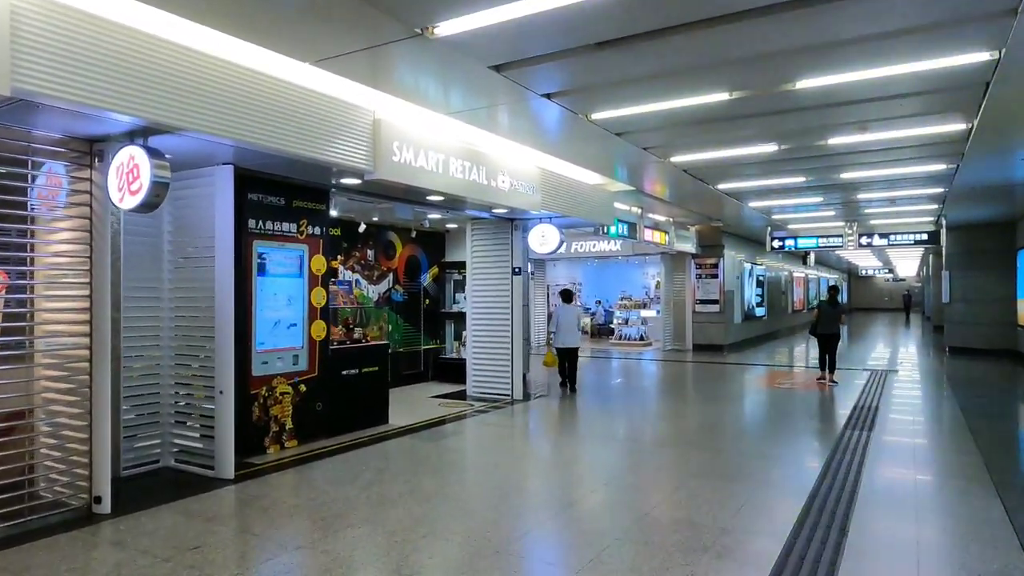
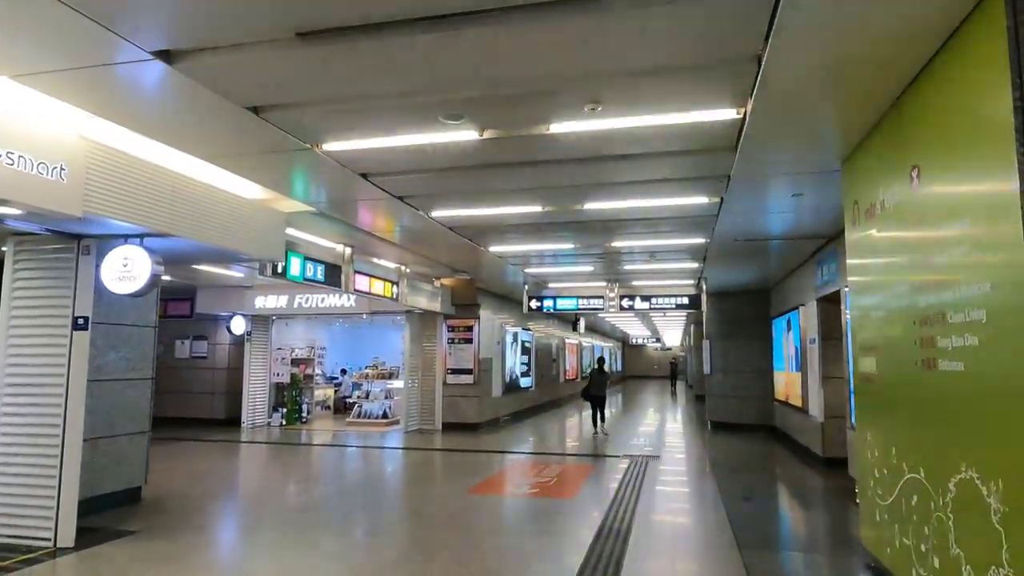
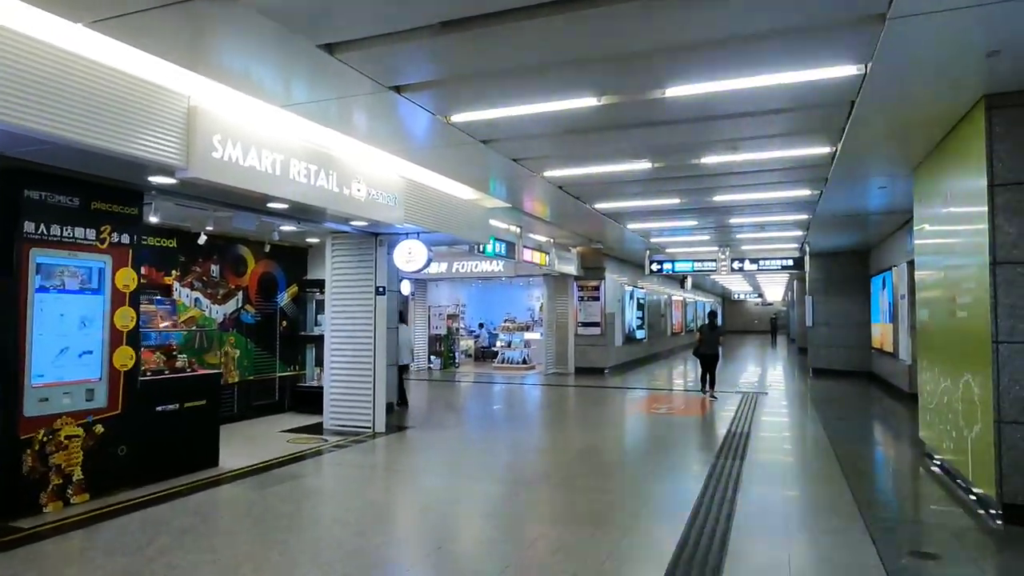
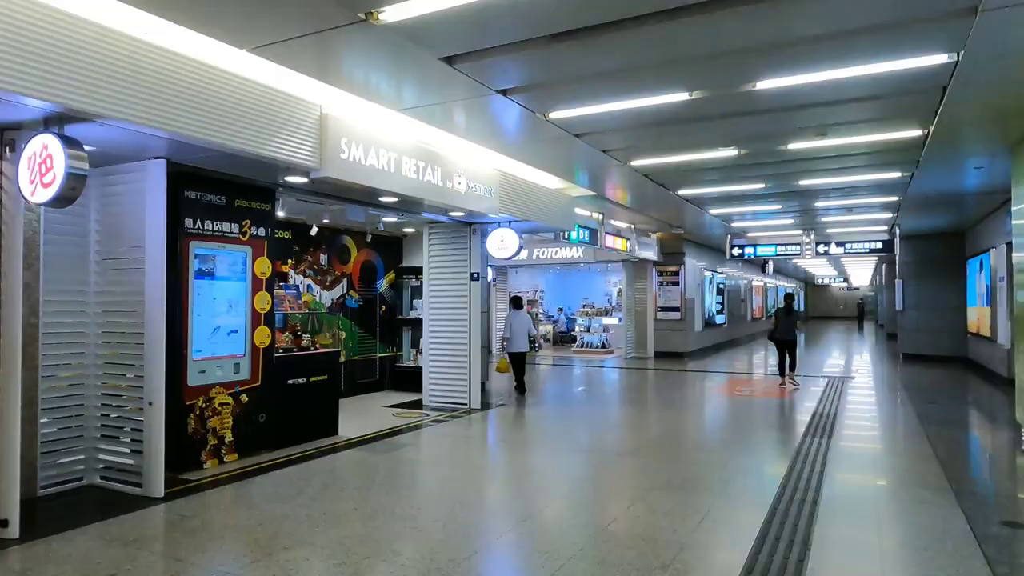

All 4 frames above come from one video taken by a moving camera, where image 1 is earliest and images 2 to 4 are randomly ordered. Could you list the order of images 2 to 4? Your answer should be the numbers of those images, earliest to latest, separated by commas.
4, 3, 2
